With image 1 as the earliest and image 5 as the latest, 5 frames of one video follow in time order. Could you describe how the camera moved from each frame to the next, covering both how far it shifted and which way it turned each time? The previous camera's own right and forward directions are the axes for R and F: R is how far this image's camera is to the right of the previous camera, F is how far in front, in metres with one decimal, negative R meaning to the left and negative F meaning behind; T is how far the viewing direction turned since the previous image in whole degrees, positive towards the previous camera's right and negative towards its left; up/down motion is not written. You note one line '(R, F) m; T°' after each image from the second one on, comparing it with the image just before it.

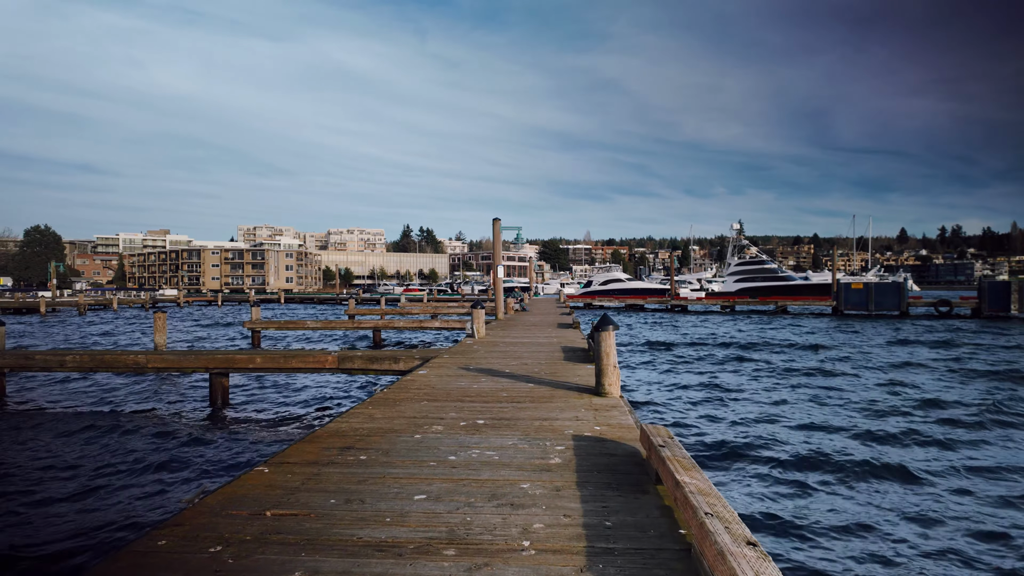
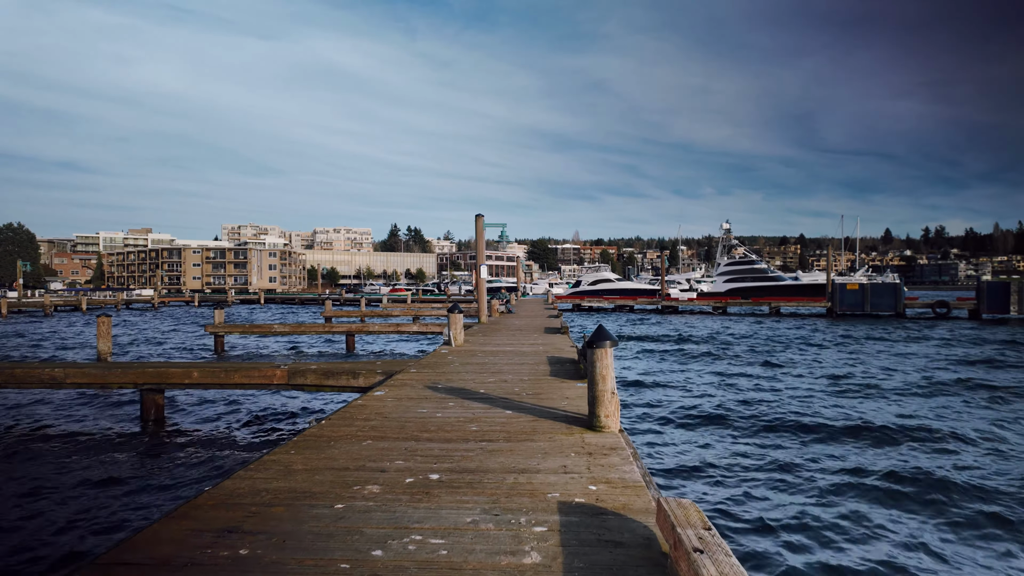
(+0.2, +1.5) m; +1°
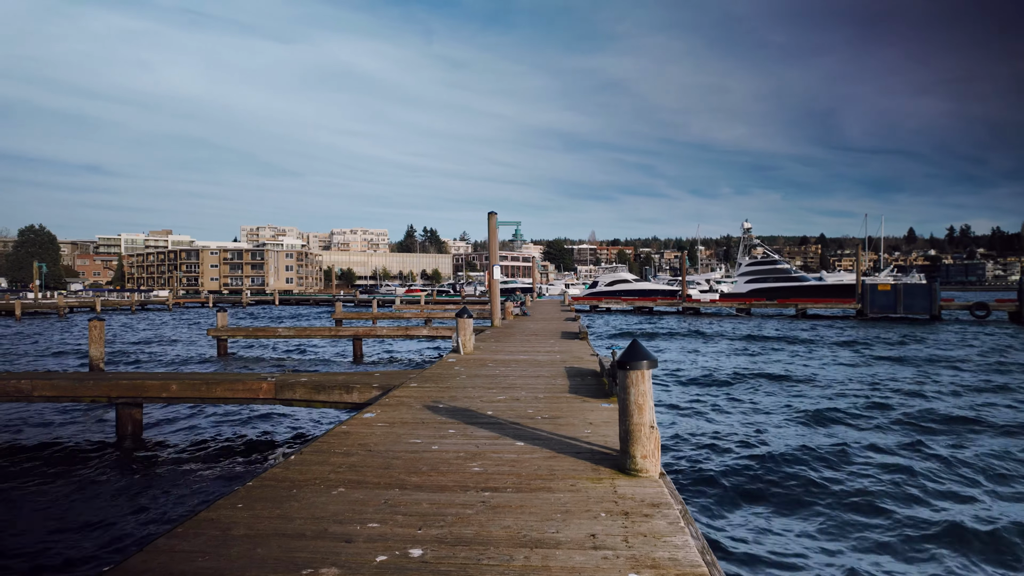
(0.0, +1.2) m; -2°
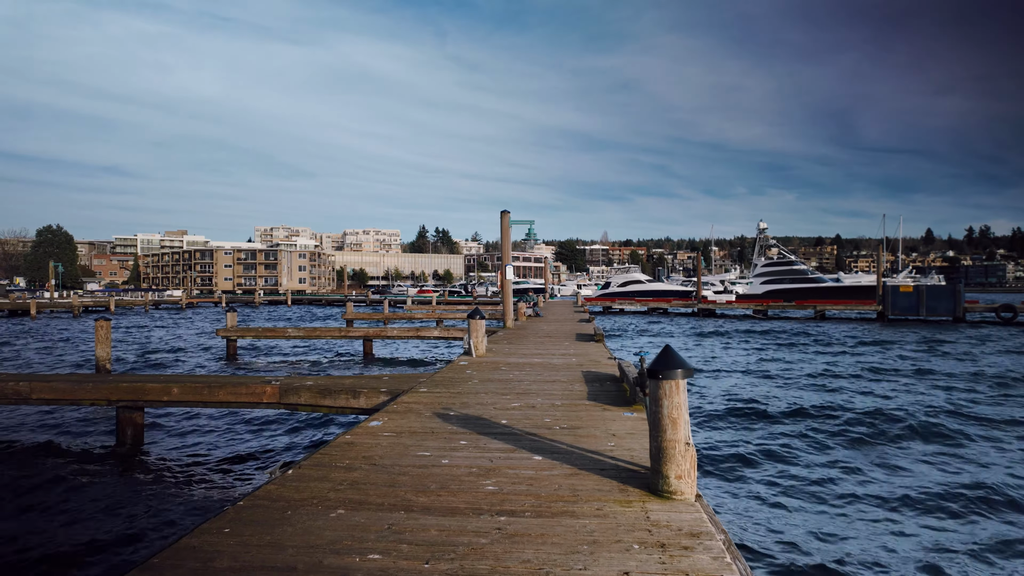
(-0.1, +0.4) m; -1°
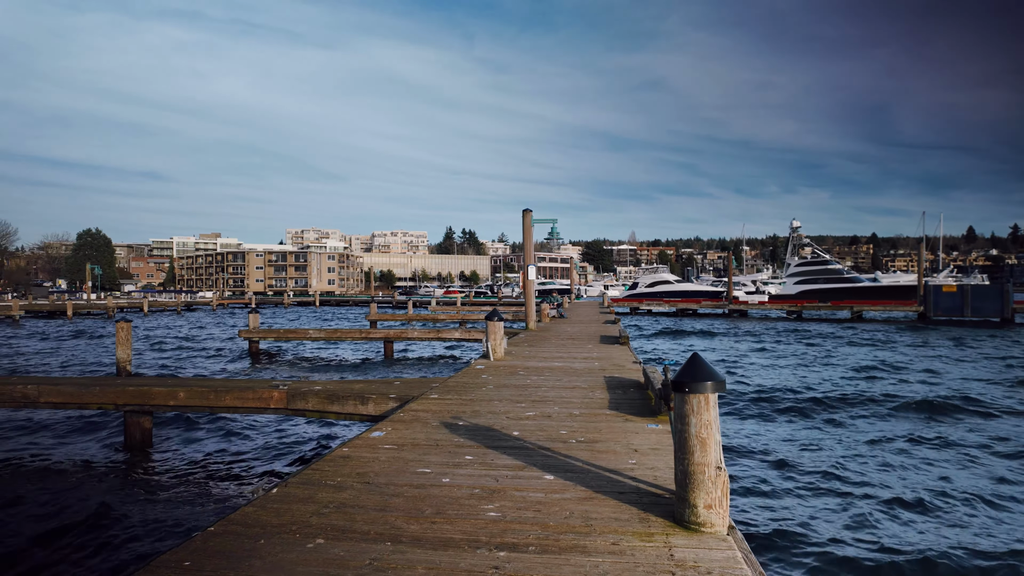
(+0.1, +0.5) m; -3°
